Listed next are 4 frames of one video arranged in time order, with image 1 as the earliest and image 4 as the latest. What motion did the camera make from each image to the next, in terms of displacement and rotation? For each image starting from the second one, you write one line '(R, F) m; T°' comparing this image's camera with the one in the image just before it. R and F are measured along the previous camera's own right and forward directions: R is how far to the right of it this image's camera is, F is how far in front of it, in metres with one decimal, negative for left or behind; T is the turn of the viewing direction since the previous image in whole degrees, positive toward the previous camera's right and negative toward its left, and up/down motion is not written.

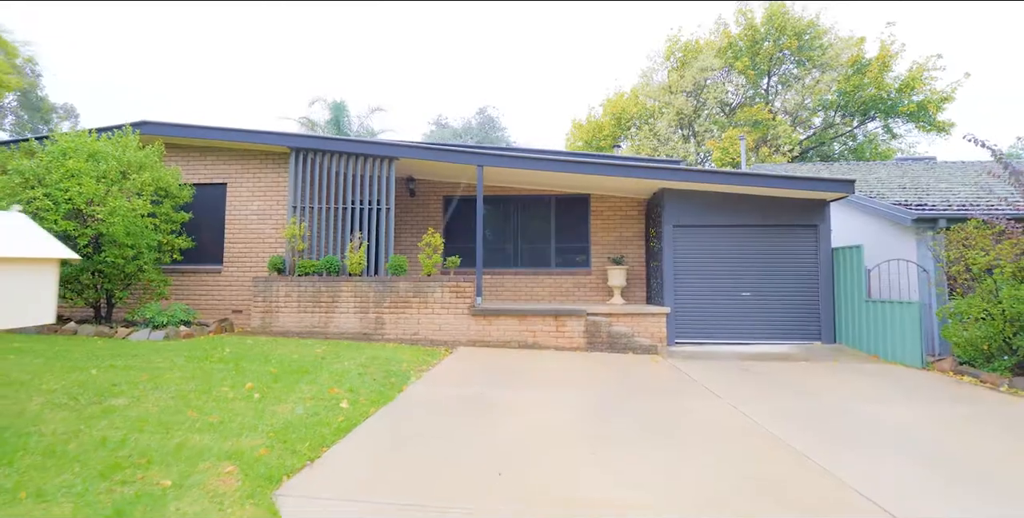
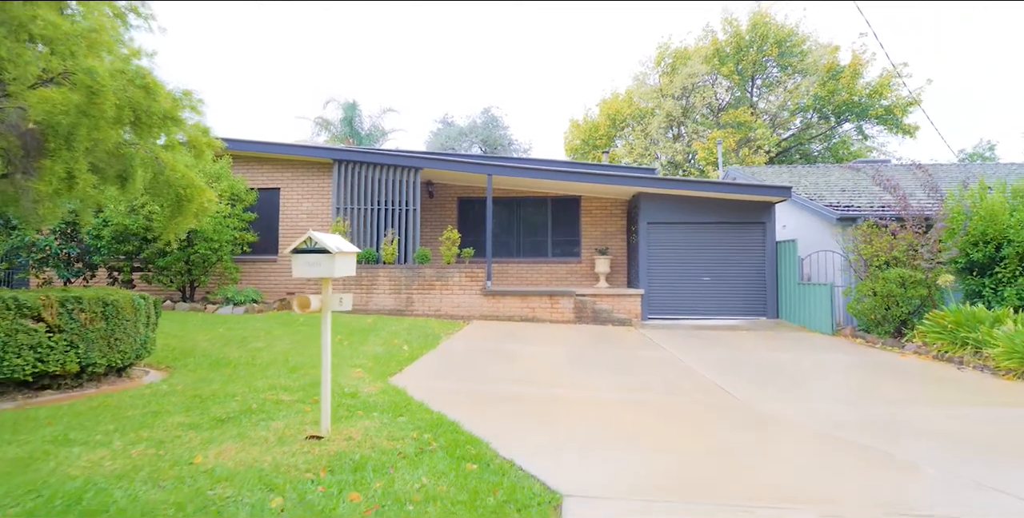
(0.0, -2.0) m; 0°
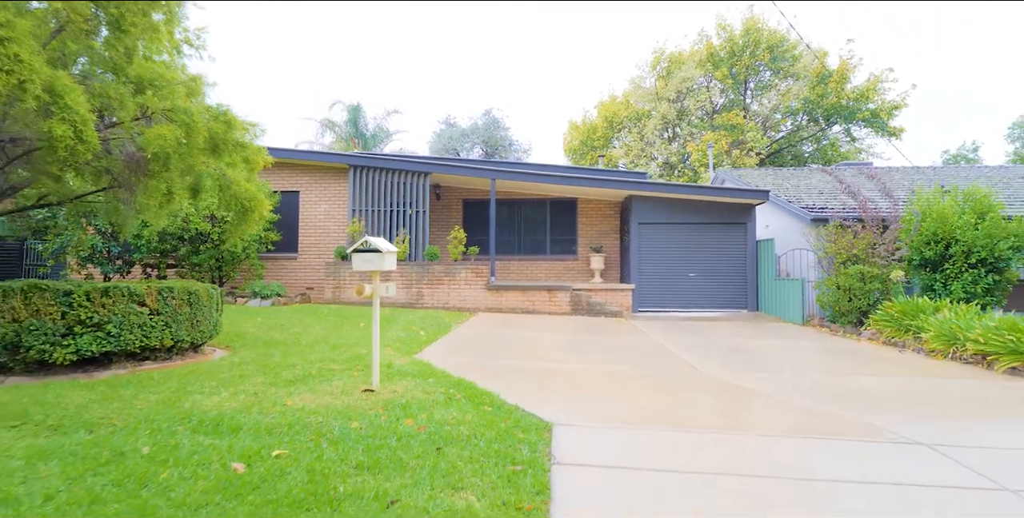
(0.0, -1.0) m; 0°
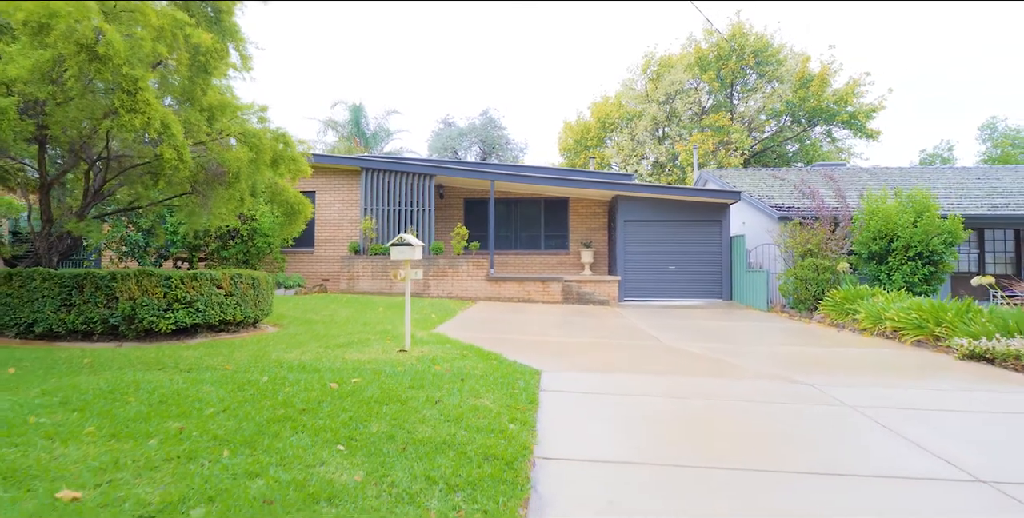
(0.0, -1.2) m; 0°
